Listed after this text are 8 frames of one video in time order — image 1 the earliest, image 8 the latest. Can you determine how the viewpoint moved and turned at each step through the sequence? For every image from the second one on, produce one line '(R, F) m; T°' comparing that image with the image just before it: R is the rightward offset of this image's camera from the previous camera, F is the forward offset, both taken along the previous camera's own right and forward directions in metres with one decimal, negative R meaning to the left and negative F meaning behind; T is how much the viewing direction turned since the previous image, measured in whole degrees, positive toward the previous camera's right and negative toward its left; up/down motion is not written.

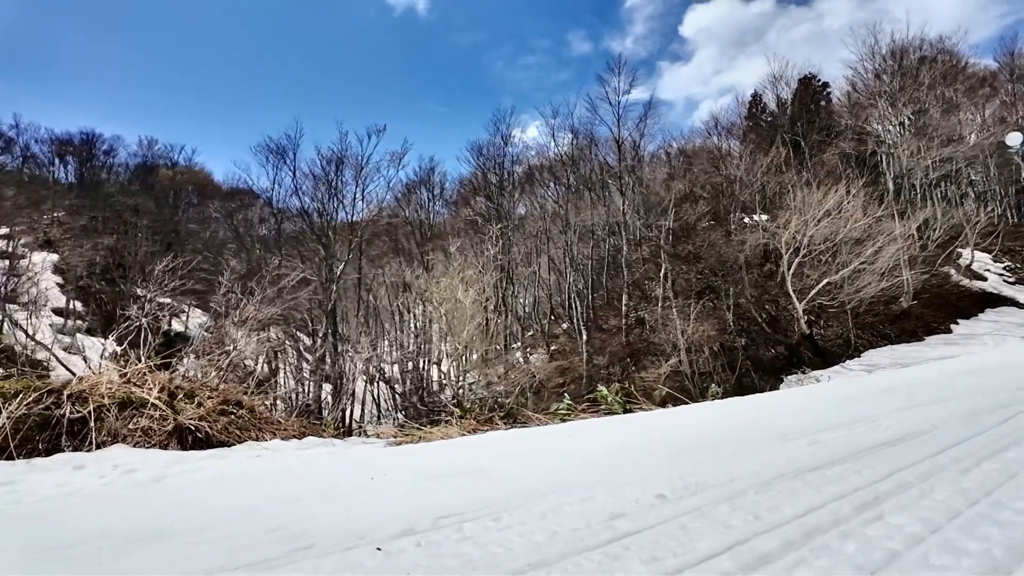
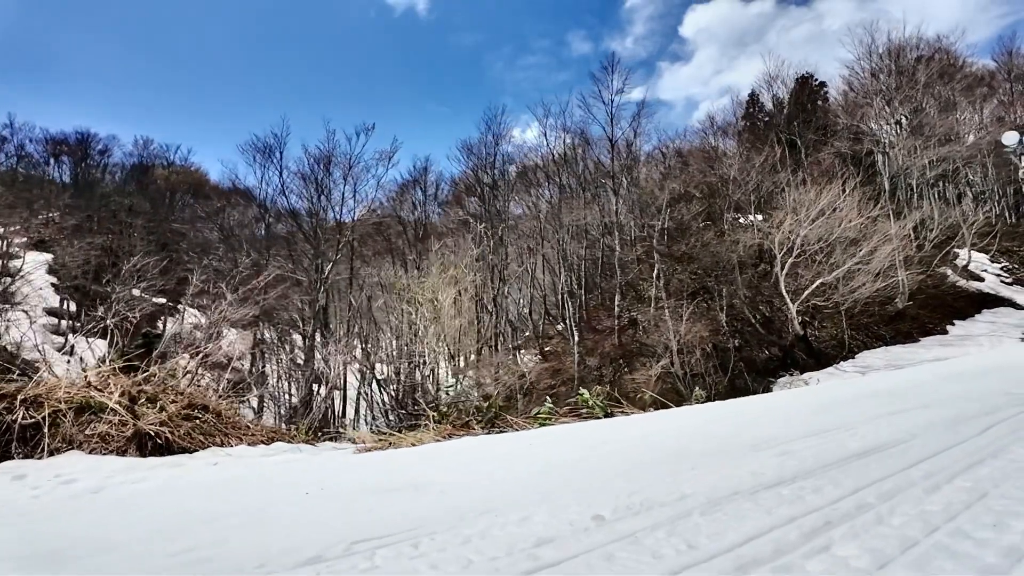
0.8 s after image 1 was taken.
(+0.3, +0.2) m; 0°
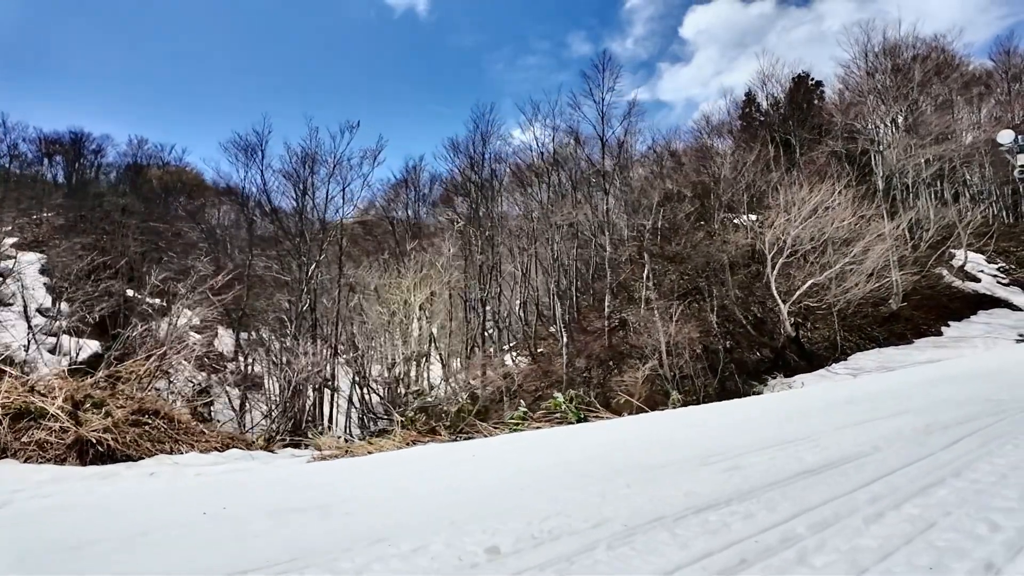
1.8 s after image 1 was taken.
(+0.3, +0.2) m; 0°
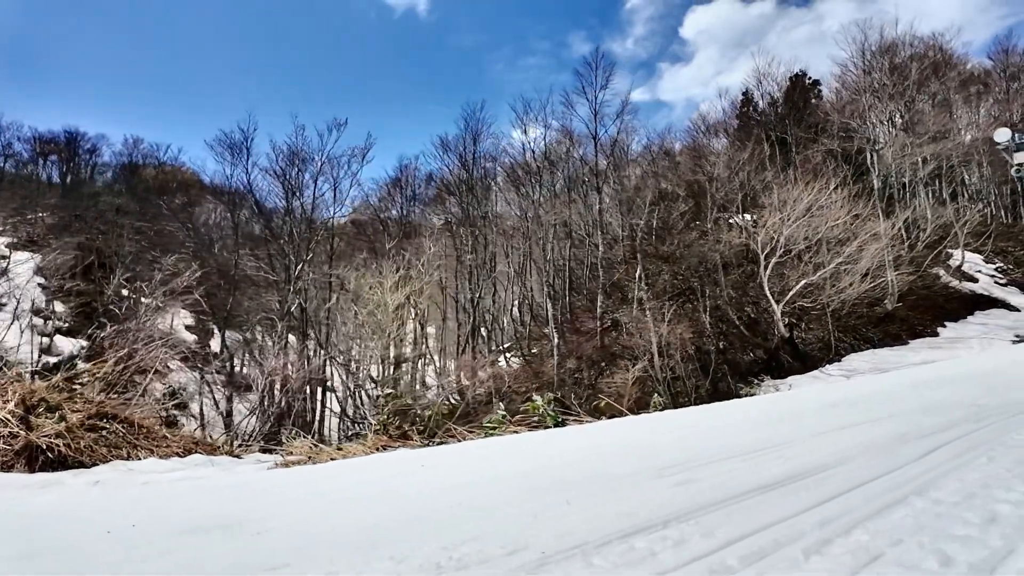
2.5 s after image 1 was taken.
(+0.3, +0.2) m; 0°
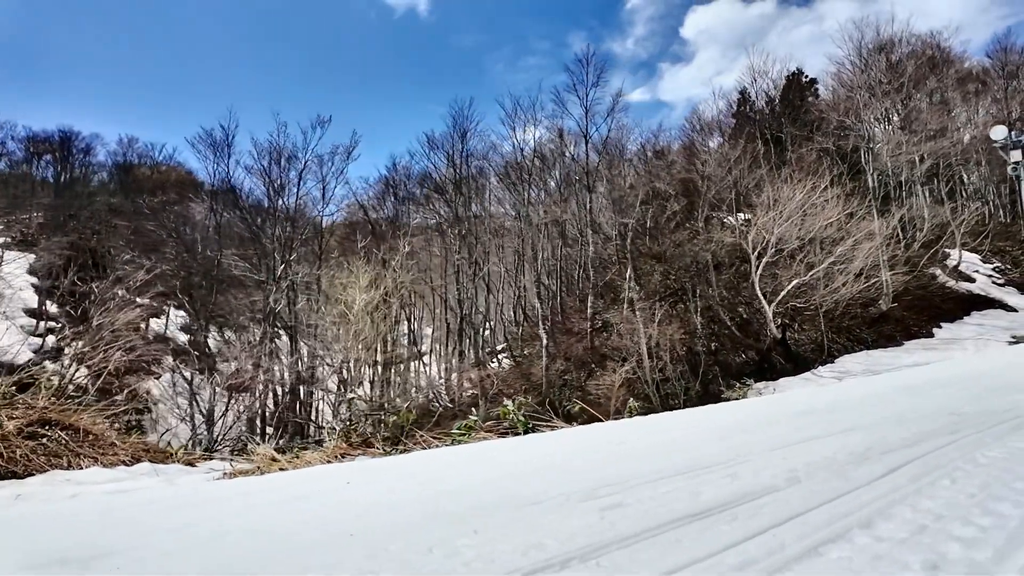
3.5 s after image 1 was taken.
(+0.3, +0.2) m; 0°
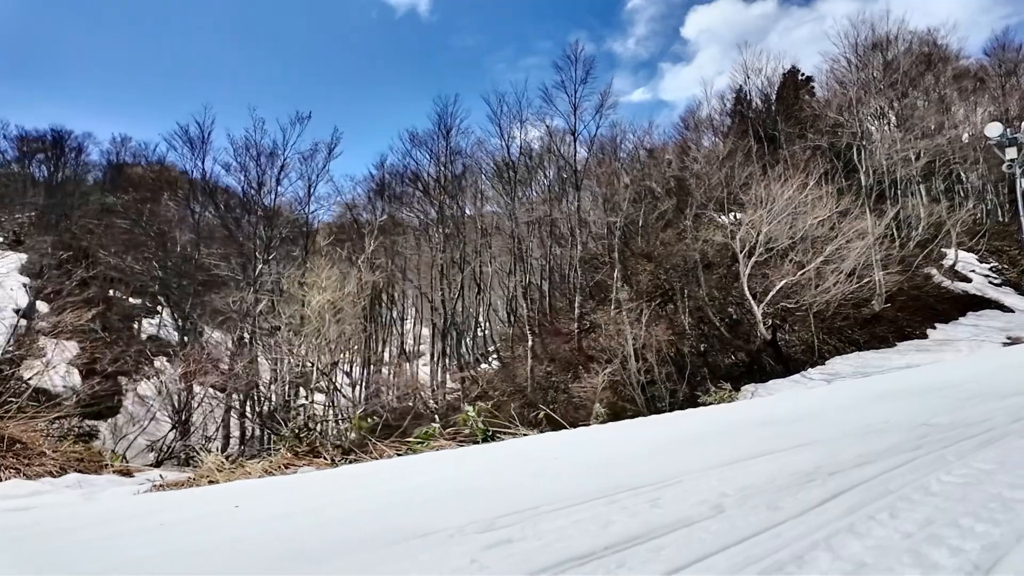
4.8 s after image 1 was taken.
(+0.4, +0.3) m; 0°
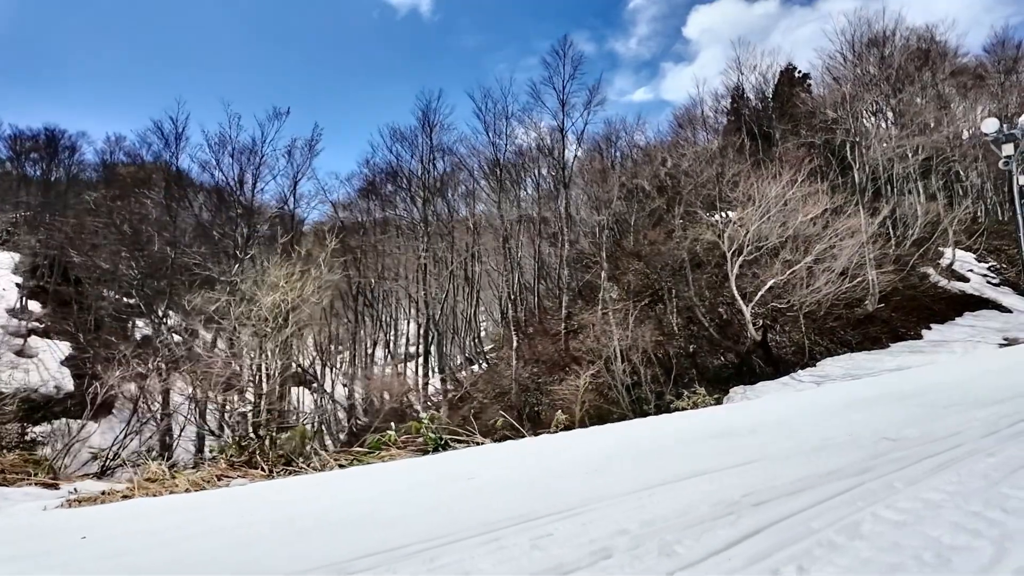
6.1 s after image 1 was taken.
(+0.4, +0.3) m; 0°
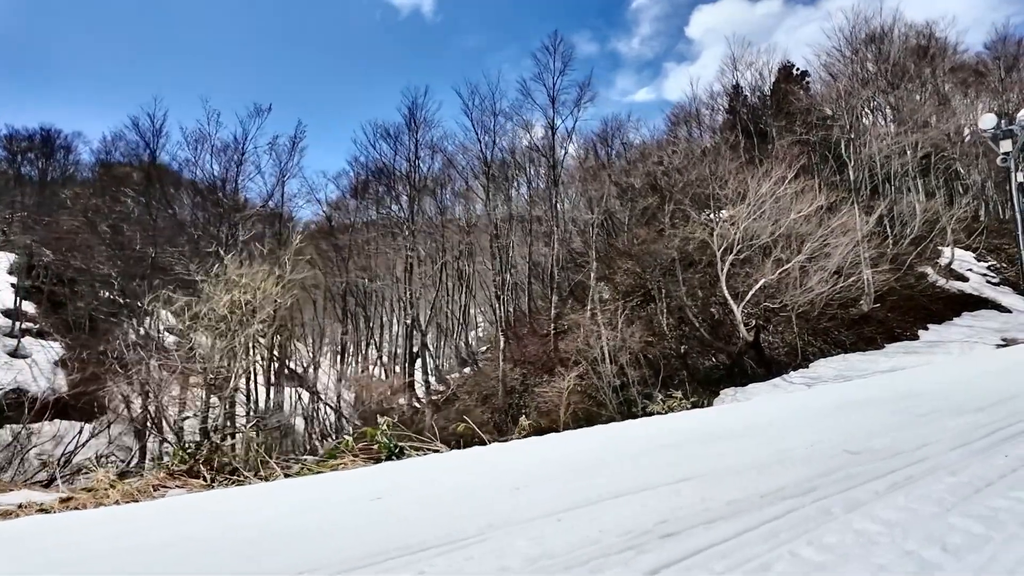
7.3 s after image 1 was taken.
(+0.4, +0.2) m; 0°
